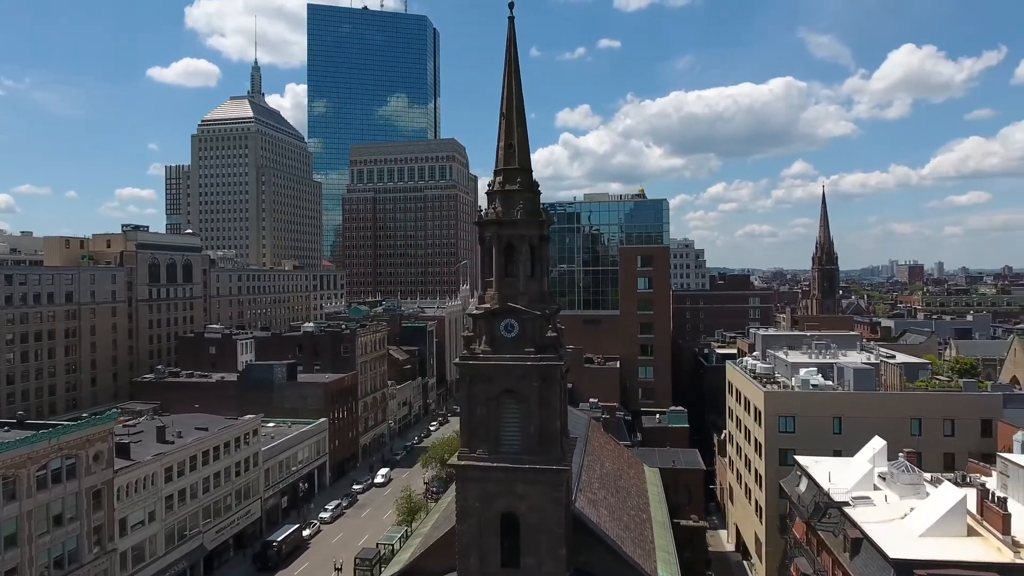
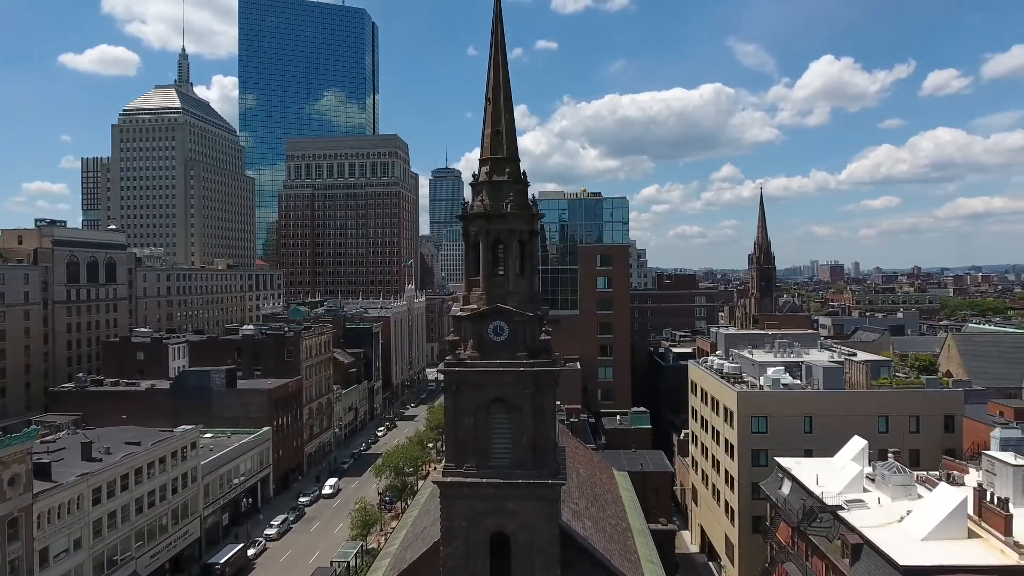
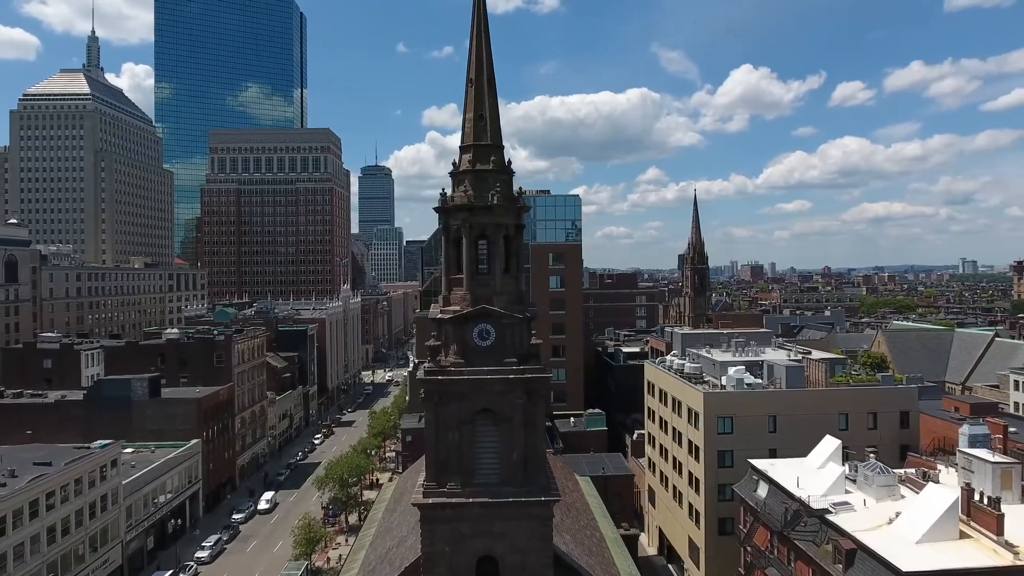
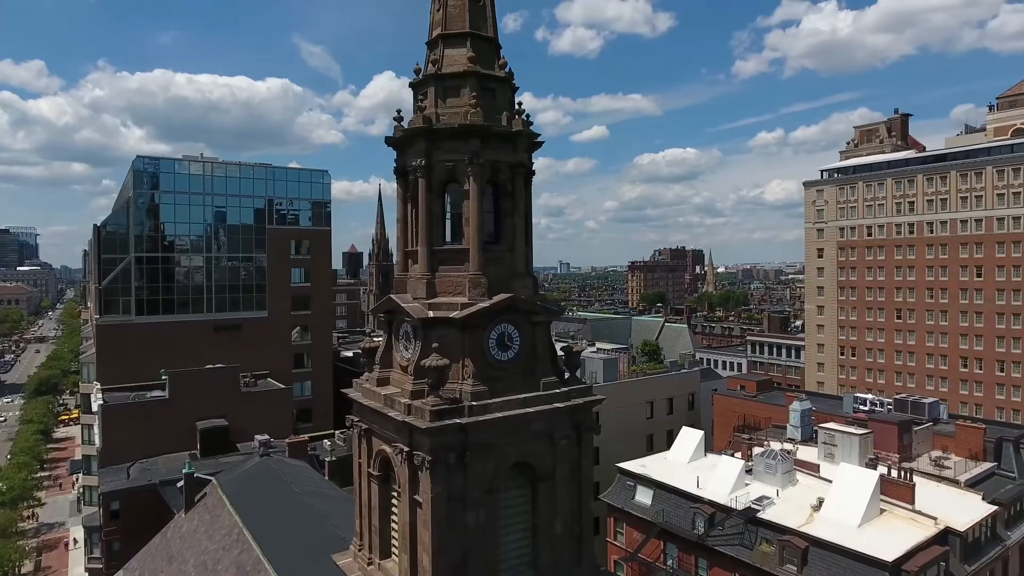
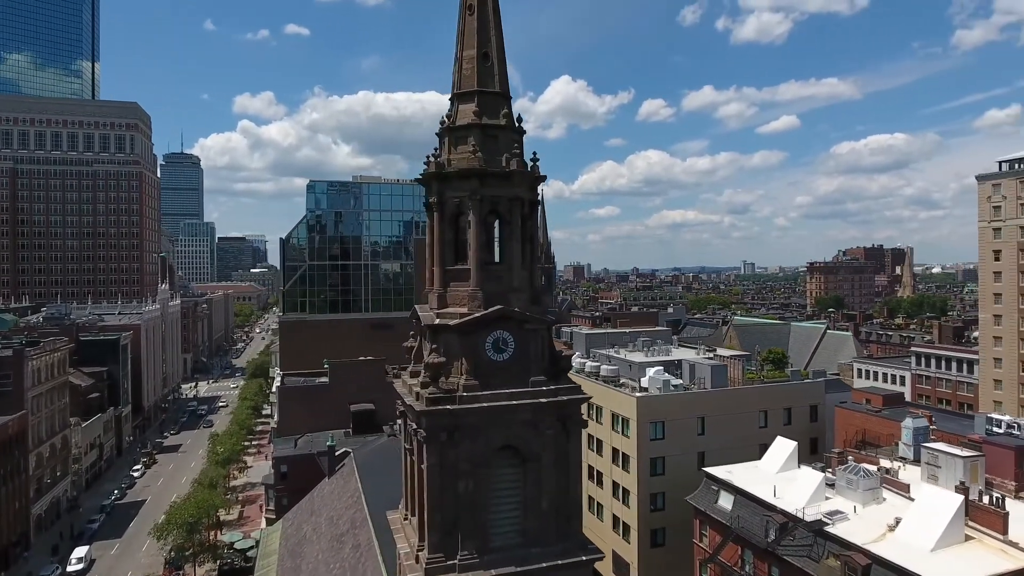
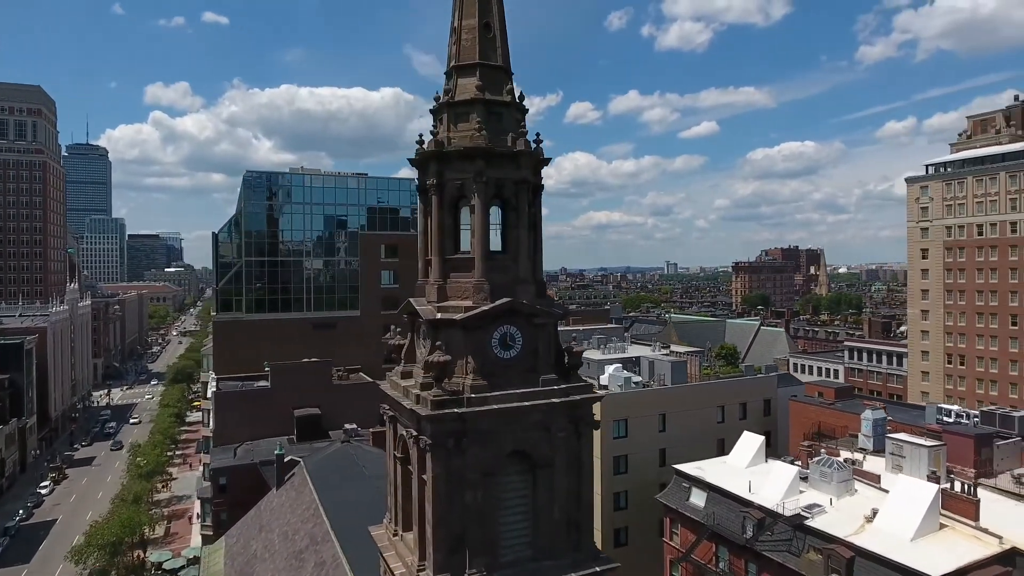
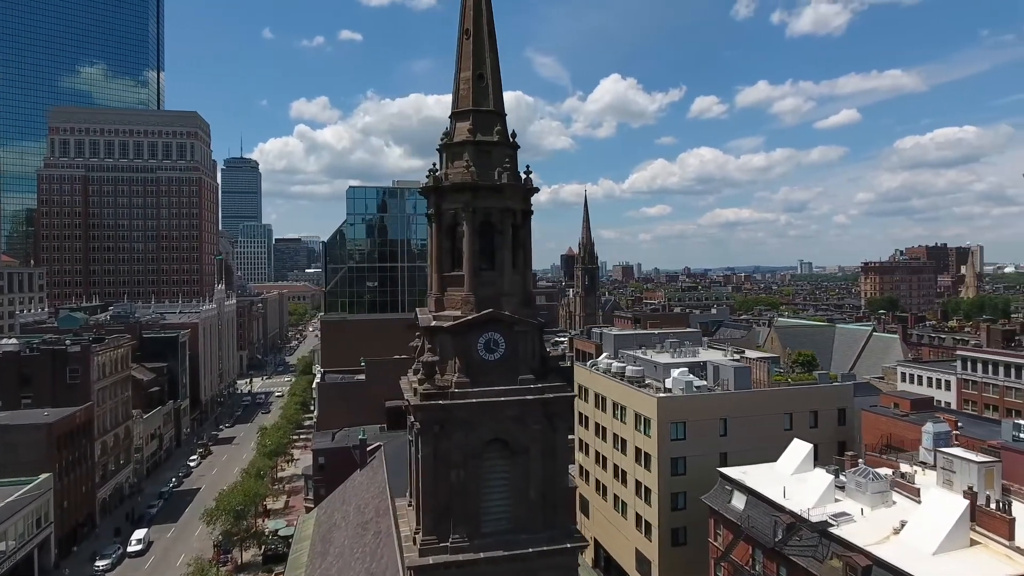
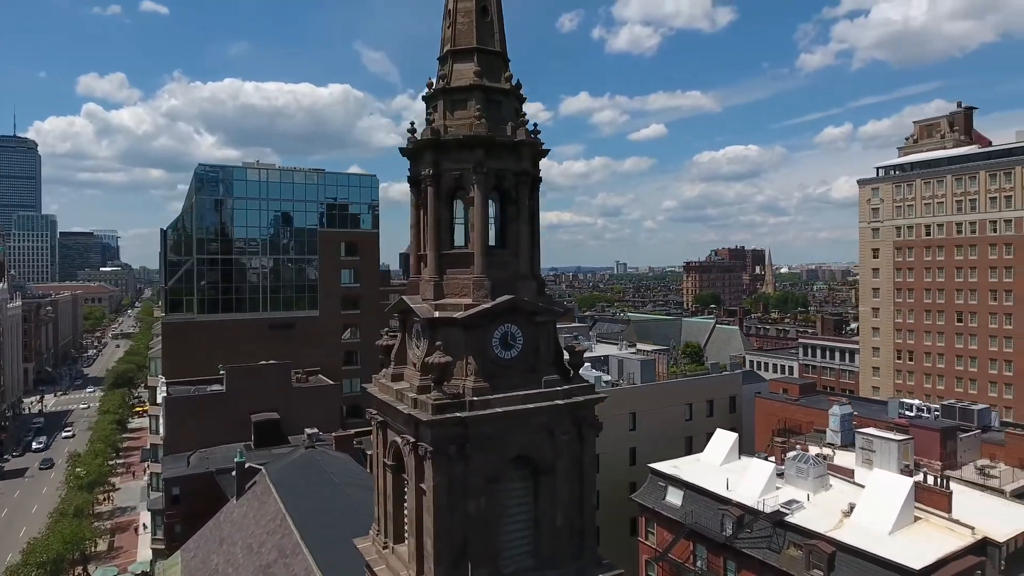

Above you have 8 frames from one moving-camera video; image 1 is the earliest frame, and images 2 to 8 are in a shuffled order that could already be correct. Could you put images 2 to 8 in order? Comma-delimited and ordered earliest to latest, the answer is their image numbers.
2, 3, 7, 5, 6, 8, 4
